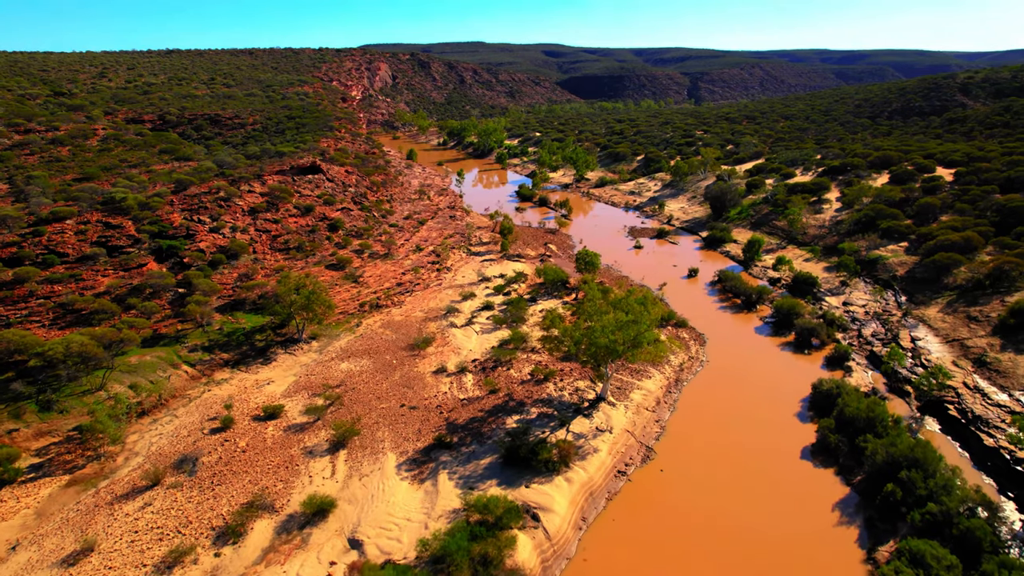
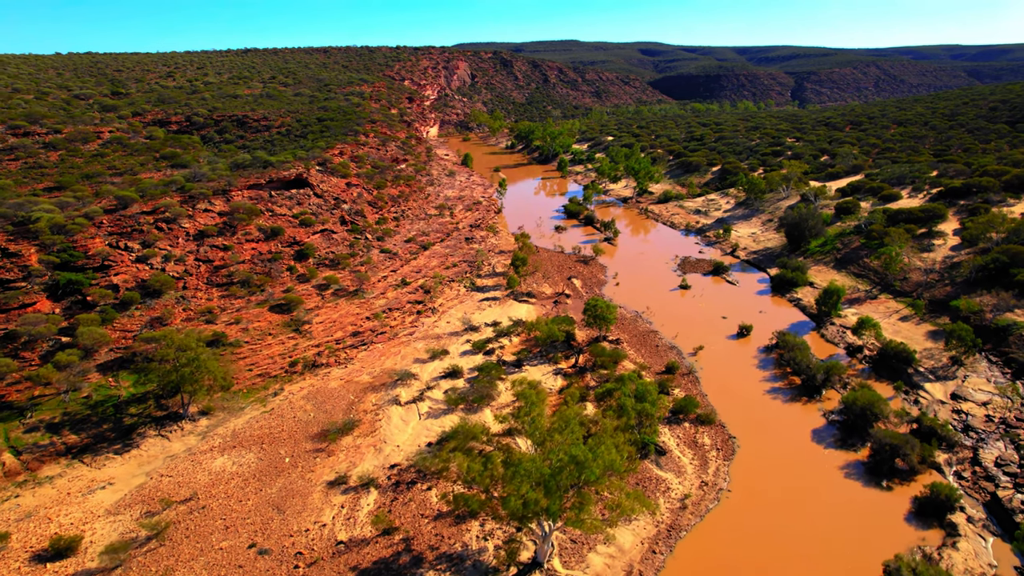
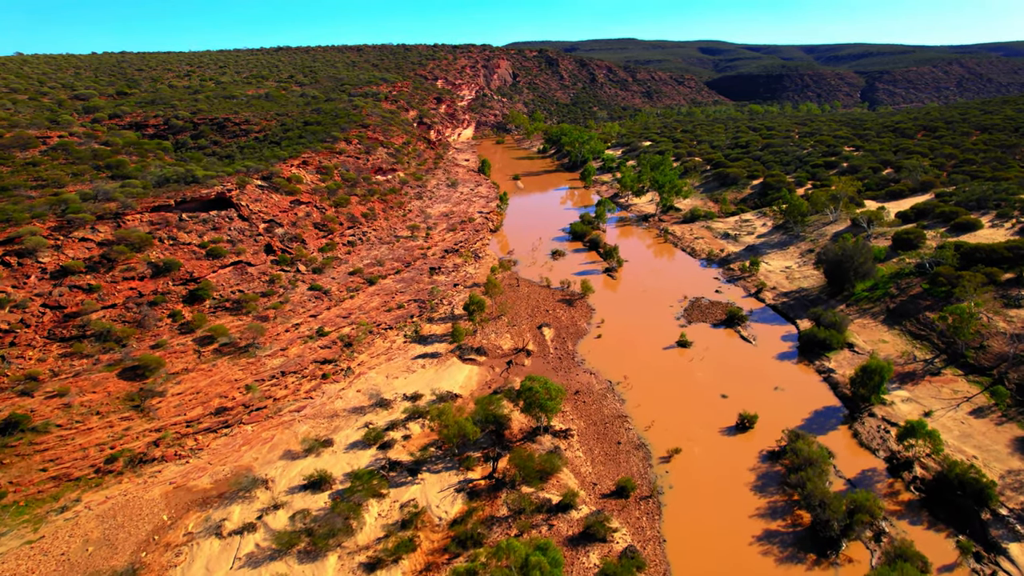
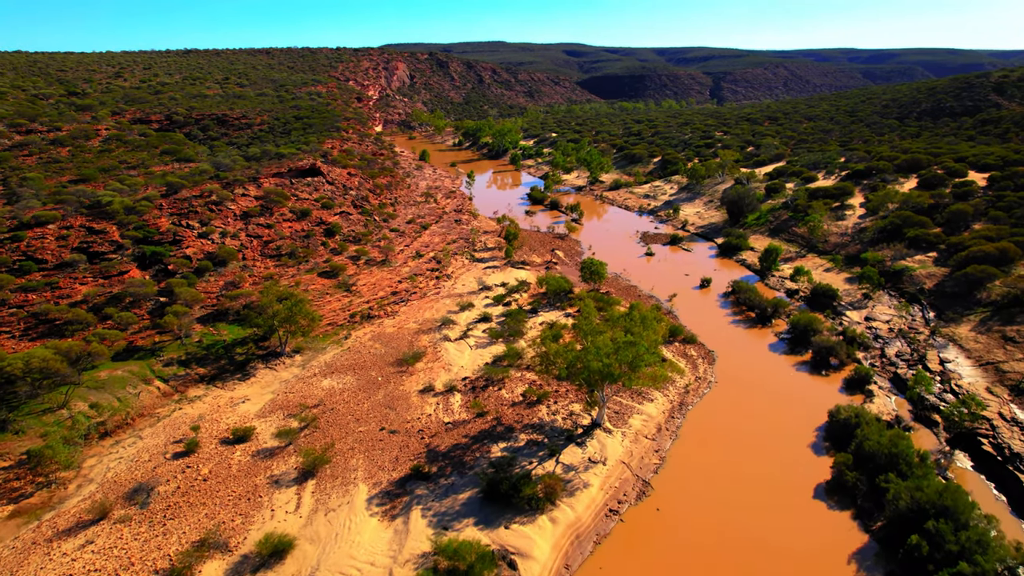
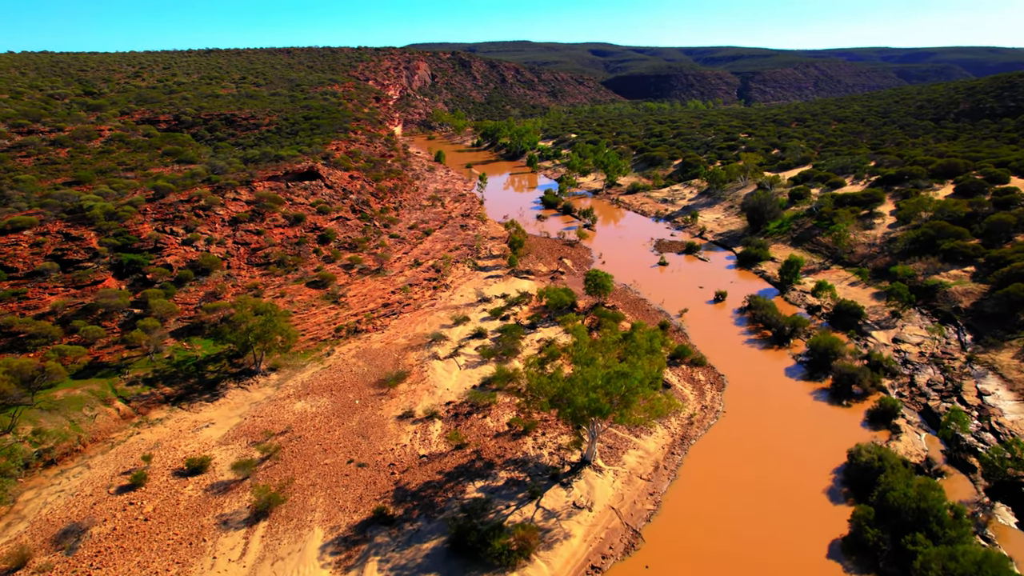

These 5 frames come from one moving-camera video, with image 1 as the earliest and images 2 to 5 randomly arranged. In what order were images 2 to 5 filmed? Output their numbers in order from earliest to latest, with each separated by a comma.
4, 5, 2, 3
